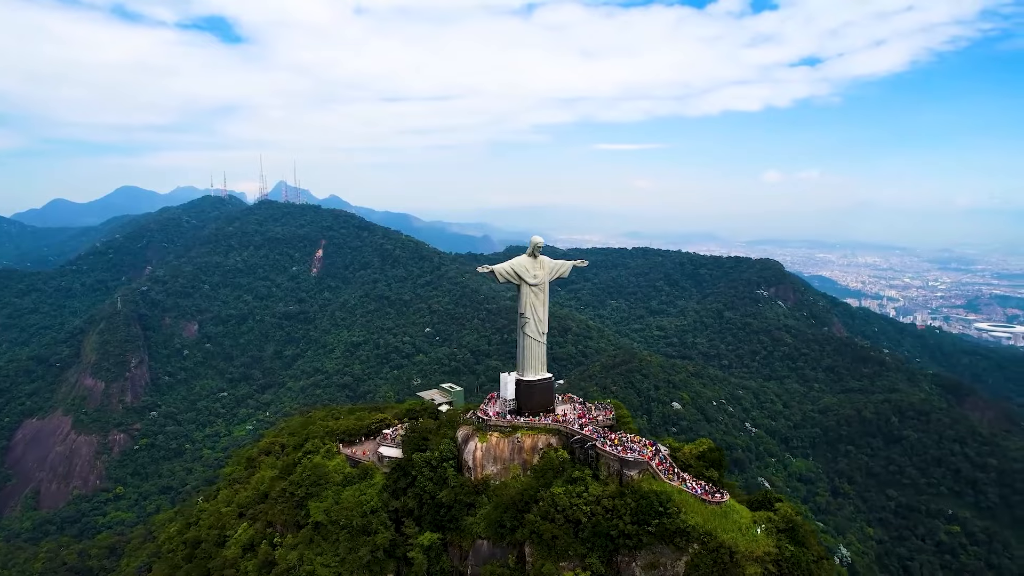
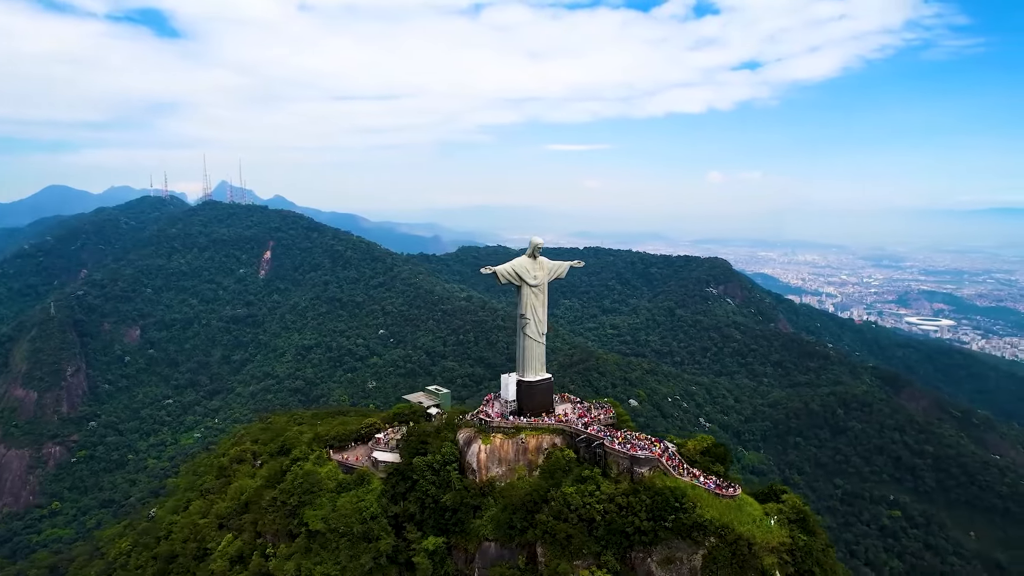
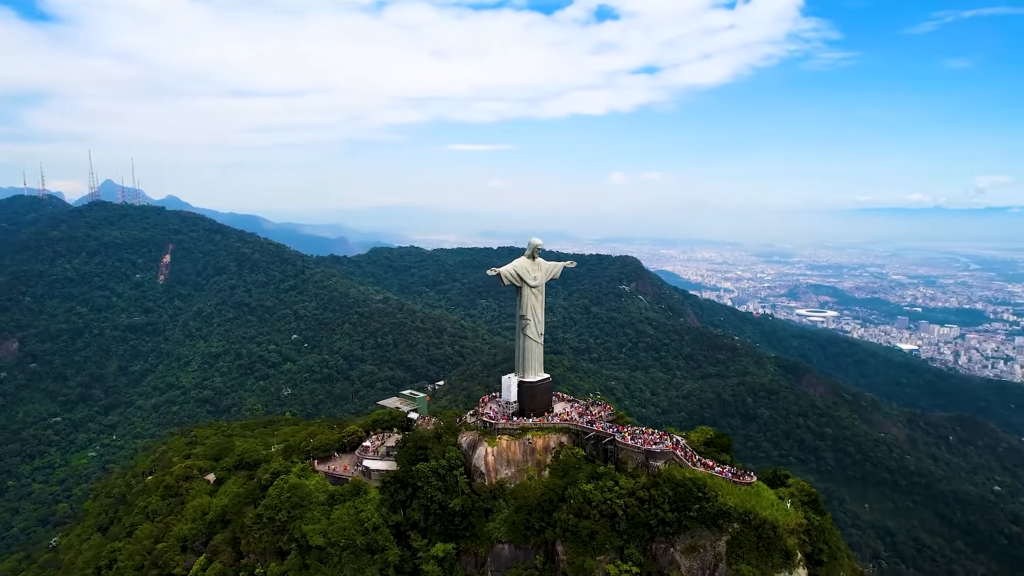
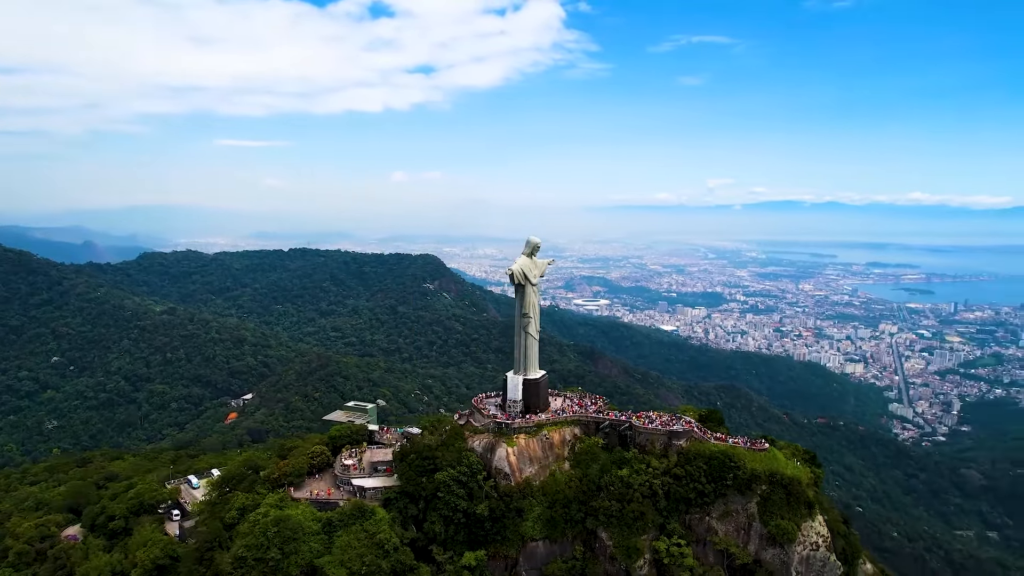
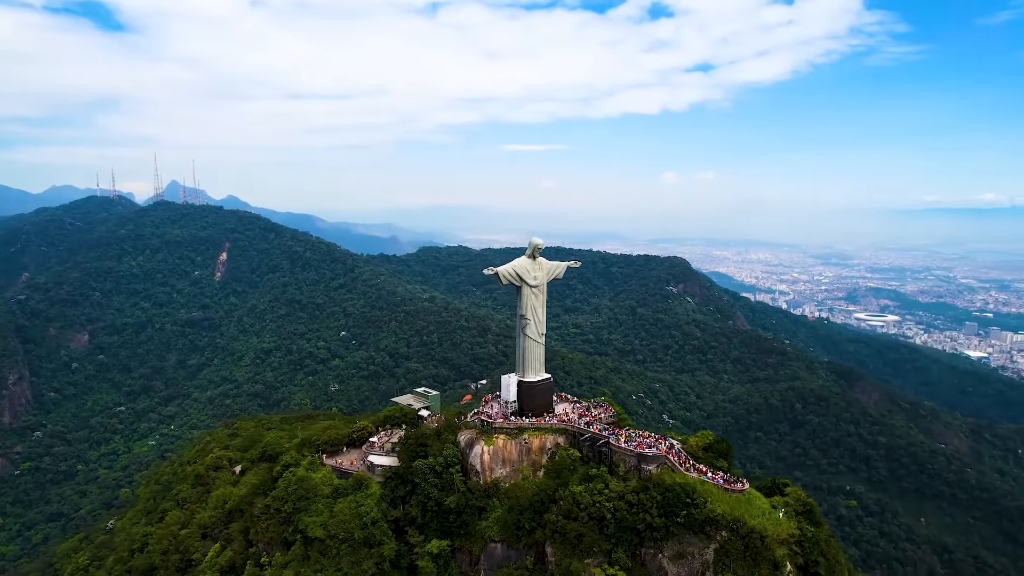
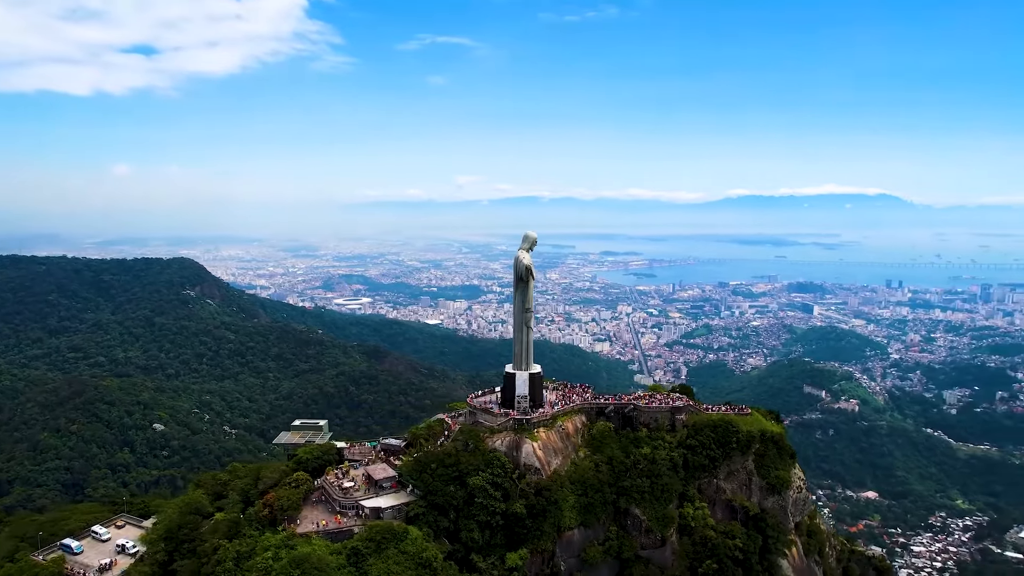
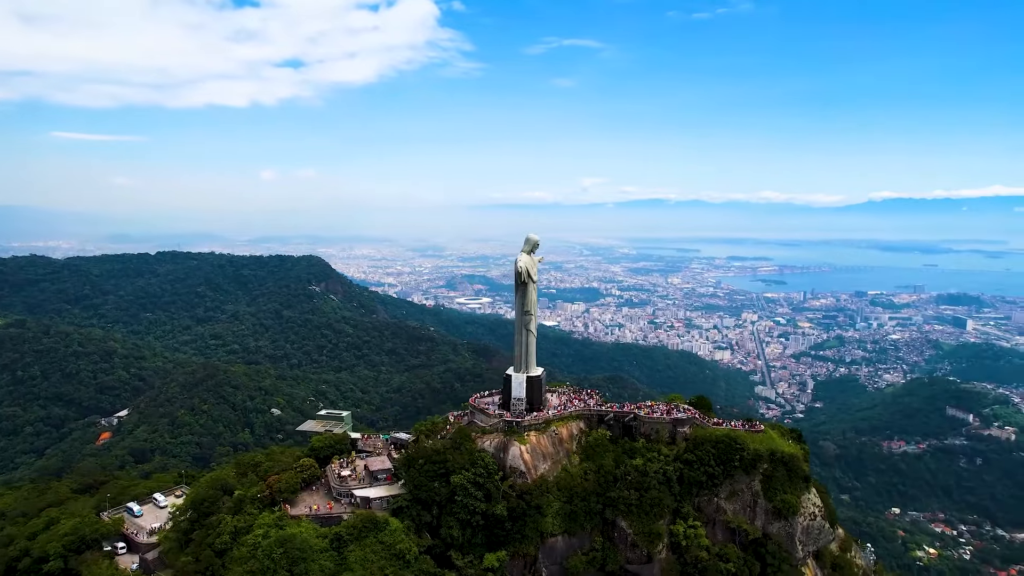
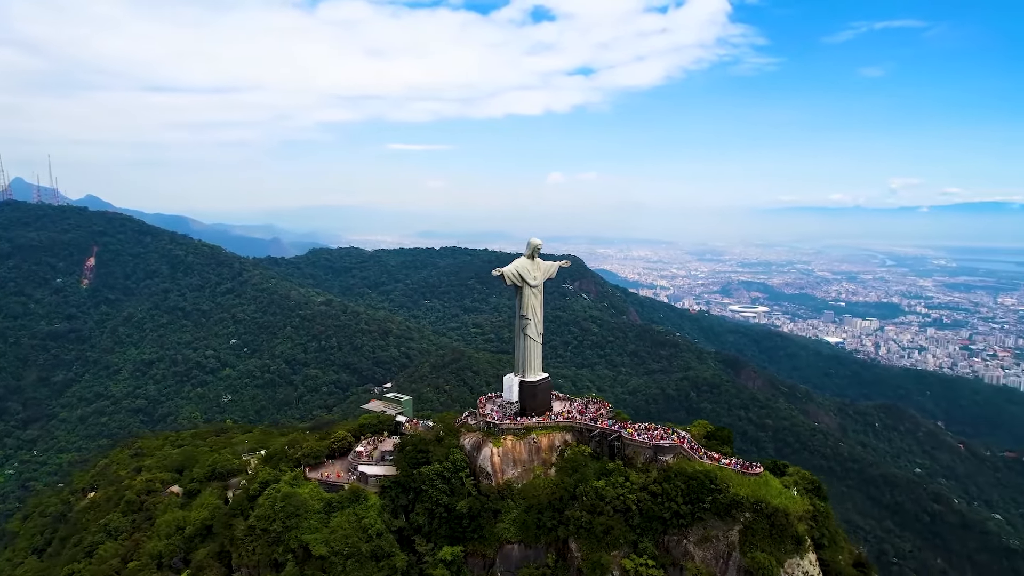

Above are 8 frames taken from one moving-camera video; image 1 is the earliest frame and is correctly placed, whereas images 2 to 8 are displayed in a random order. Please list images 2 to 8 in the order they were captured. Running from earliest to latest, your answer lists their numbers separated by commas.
2, 5, 3, 8, 4, 7, 6
